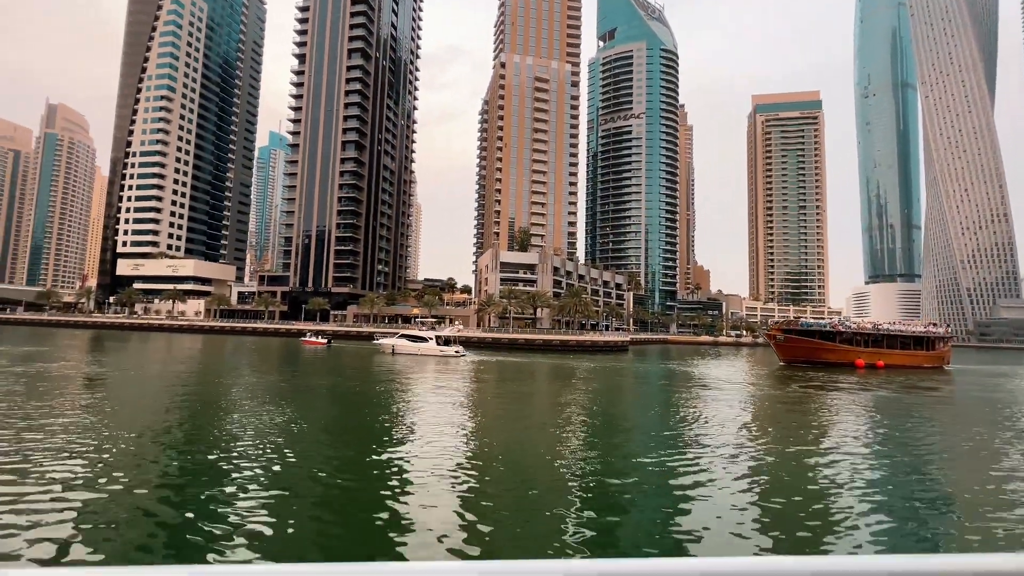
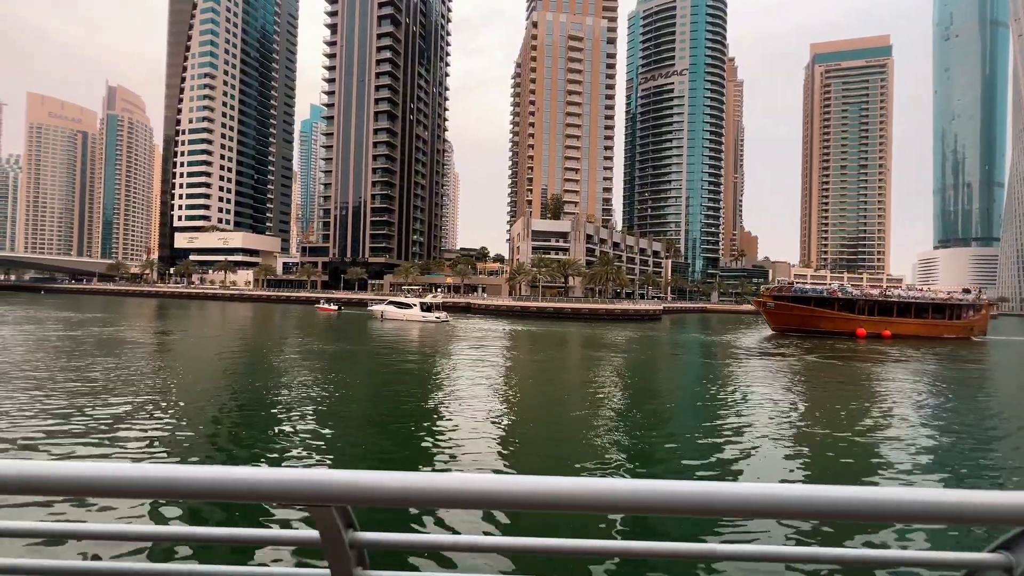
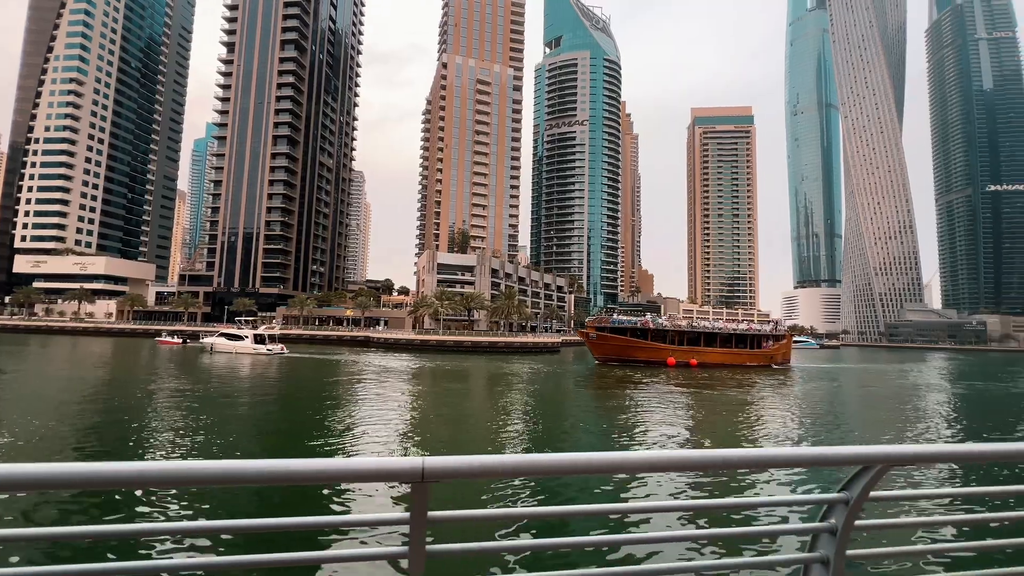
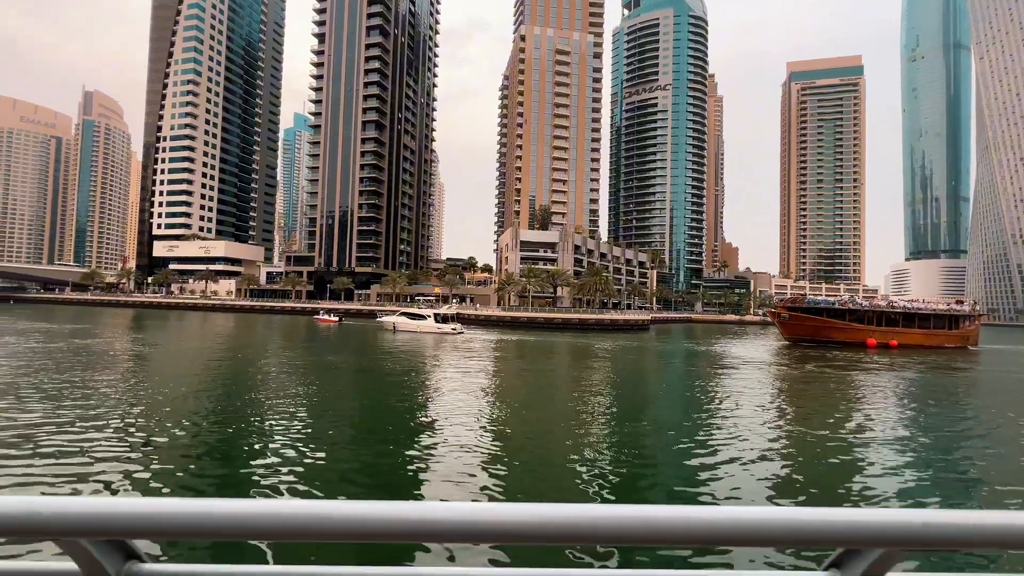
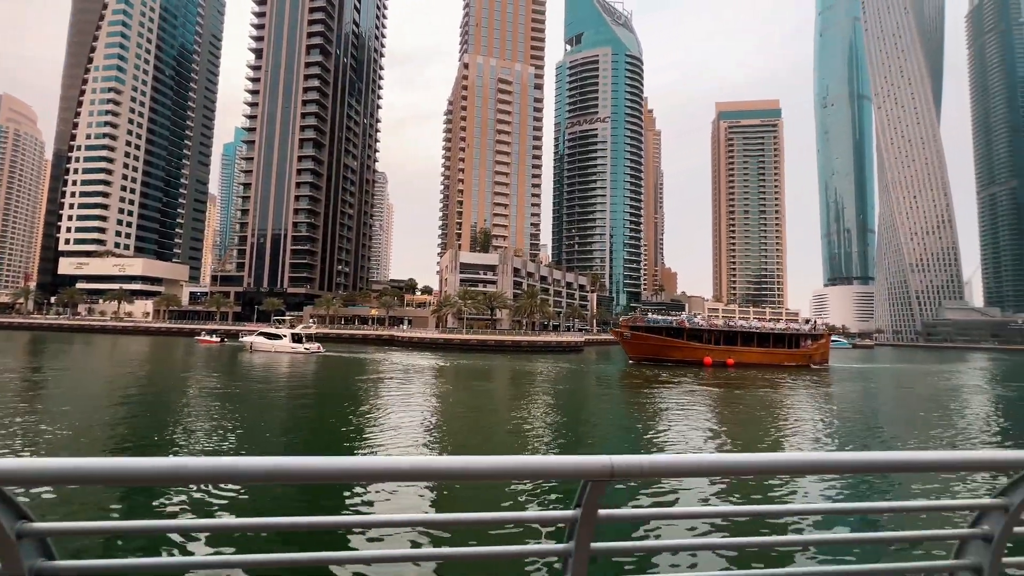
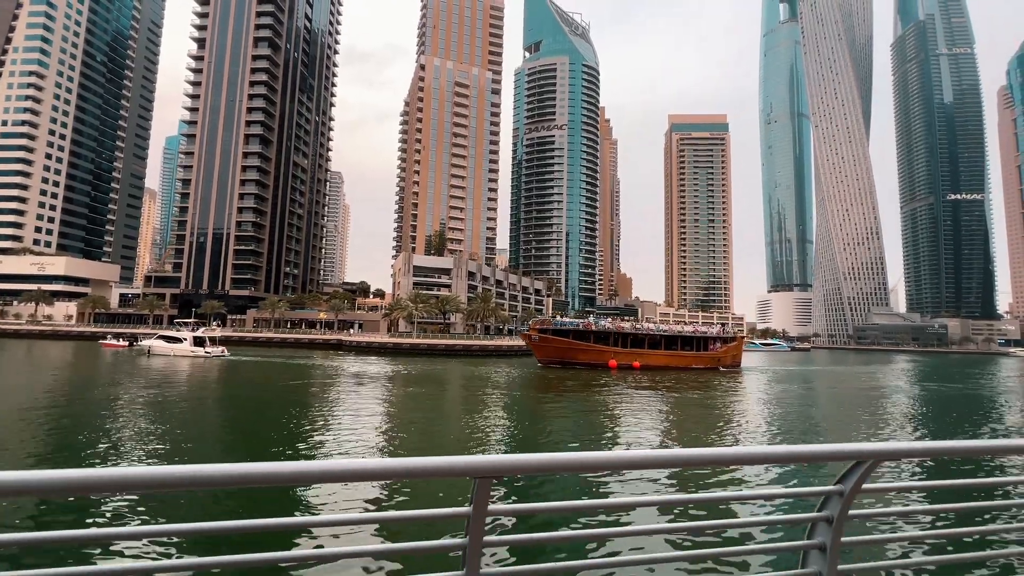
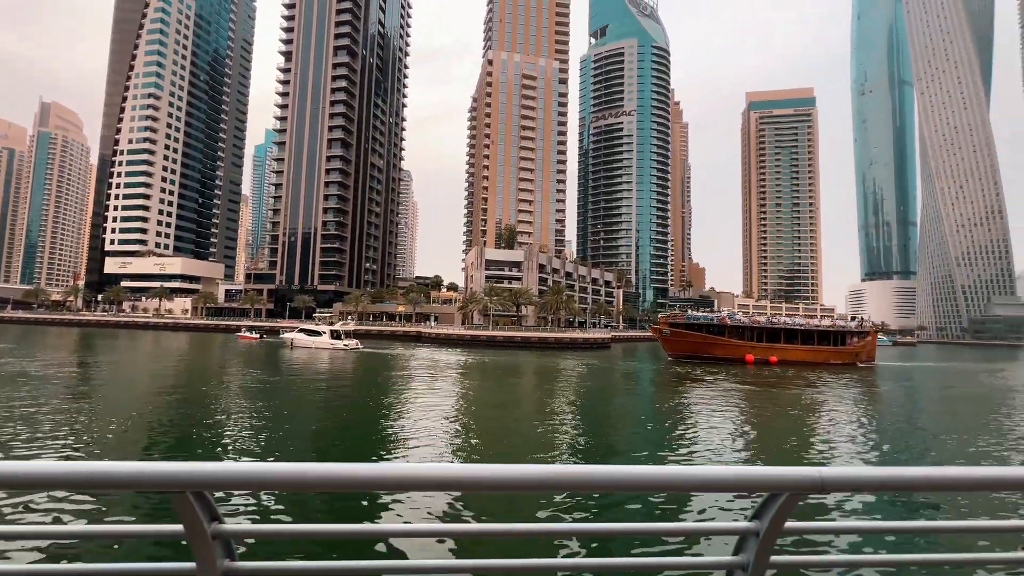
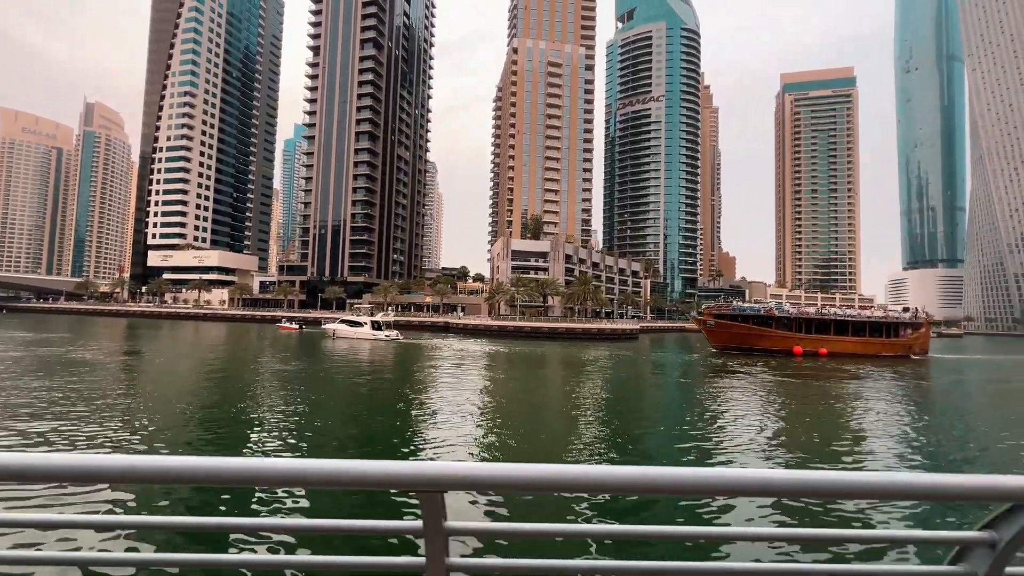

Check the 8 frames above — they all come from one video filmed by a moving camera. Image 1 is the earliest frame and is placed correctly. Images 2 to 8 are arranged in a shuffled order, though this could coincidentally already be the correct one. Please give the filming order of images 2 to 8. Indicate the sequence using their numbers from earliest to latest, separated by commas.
4, 2, 8, 7, 5, 3, 6
